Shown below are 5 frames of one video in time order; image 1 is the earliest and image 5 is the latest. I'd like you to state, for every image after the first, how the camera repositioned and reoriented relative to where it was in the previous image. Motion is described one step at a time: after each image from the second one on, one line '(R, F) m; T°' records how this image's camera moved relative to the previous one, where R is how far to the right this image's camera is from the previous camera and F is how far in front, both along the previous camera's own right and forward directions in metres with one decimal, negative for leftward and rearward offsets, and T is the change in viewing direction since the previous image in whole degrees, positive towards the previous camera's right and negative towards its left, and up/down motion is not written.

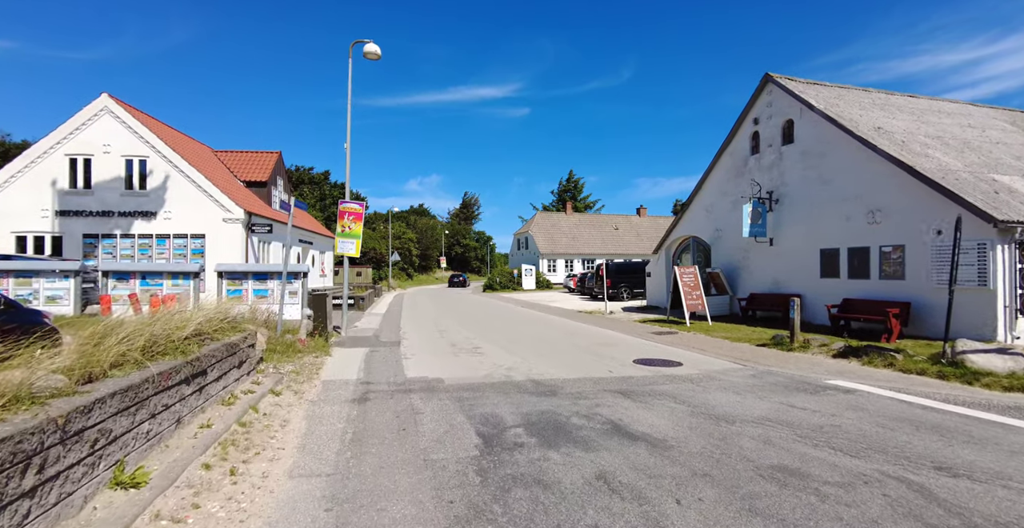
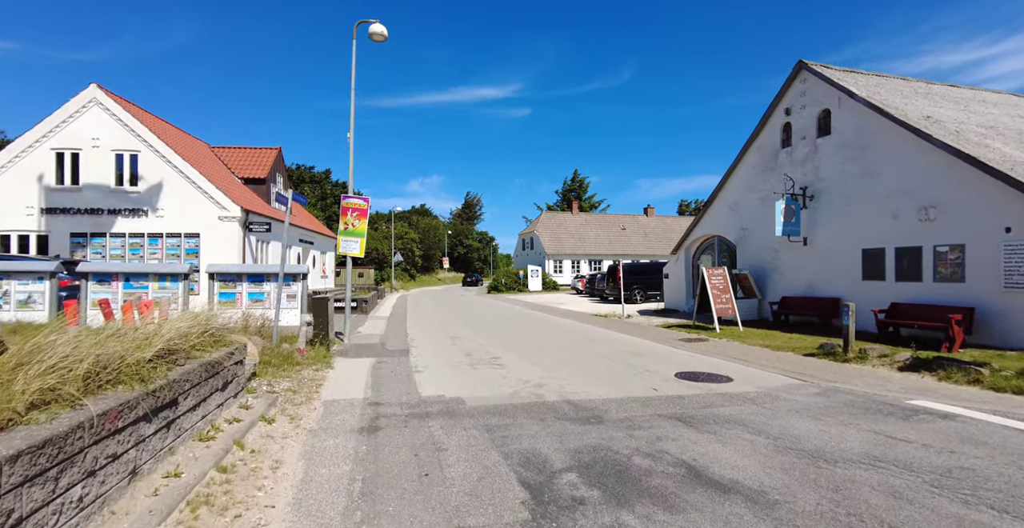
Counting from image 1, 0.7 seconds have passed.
(-0.4, +1.1) m; 0°
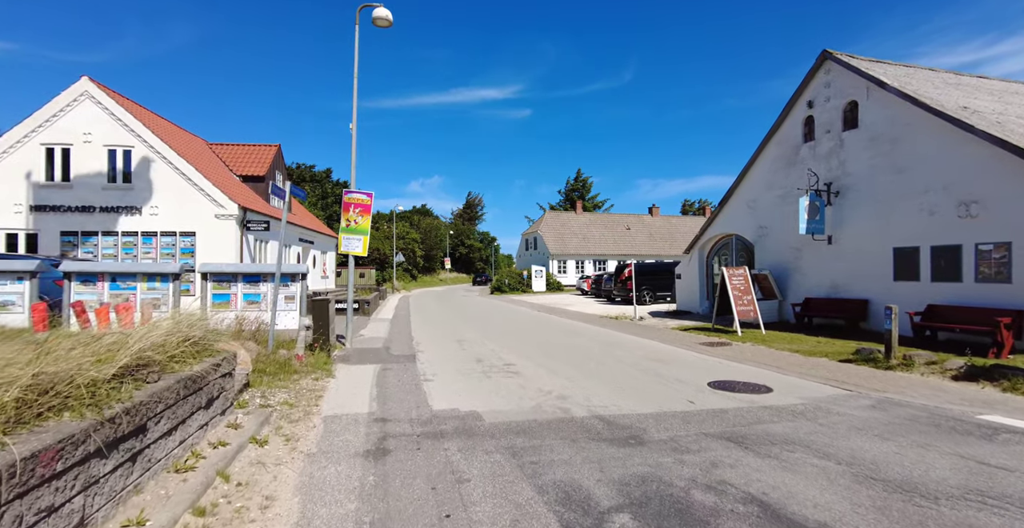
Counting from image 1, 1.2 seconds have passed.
(-0.3, +0.7) m; 0°
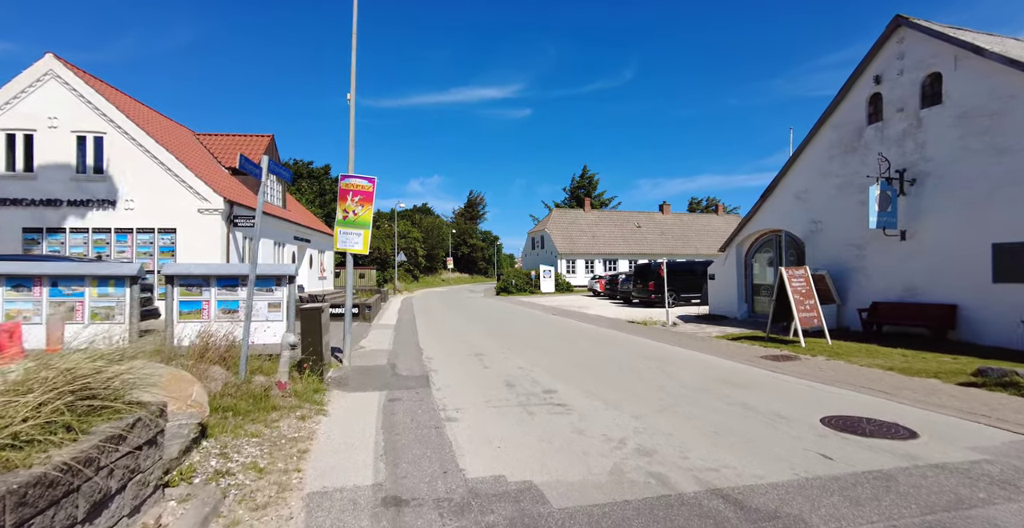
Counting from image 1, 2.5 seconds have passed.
(-0.6, +1.9) m; 0°
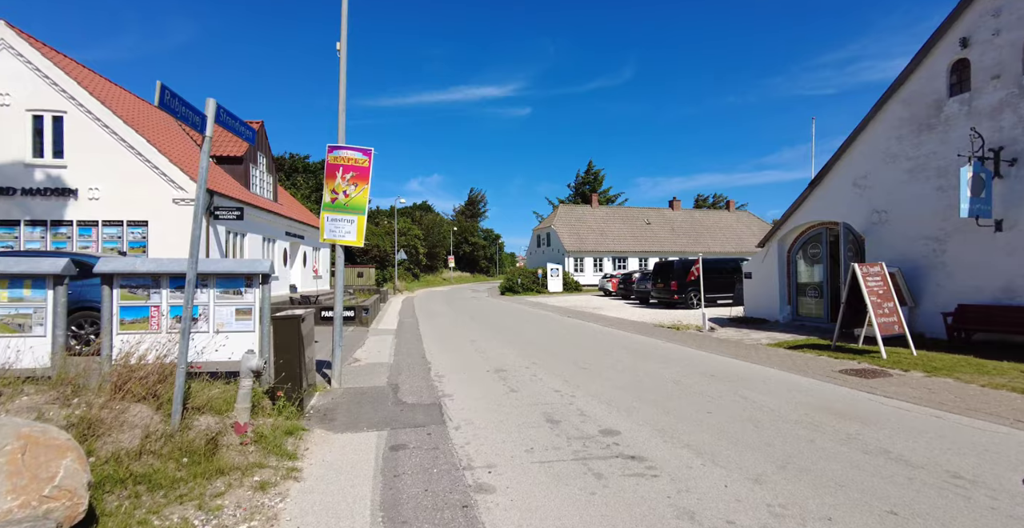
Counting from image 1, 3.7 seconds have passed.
(-0.5, +1.9) m; 0°
